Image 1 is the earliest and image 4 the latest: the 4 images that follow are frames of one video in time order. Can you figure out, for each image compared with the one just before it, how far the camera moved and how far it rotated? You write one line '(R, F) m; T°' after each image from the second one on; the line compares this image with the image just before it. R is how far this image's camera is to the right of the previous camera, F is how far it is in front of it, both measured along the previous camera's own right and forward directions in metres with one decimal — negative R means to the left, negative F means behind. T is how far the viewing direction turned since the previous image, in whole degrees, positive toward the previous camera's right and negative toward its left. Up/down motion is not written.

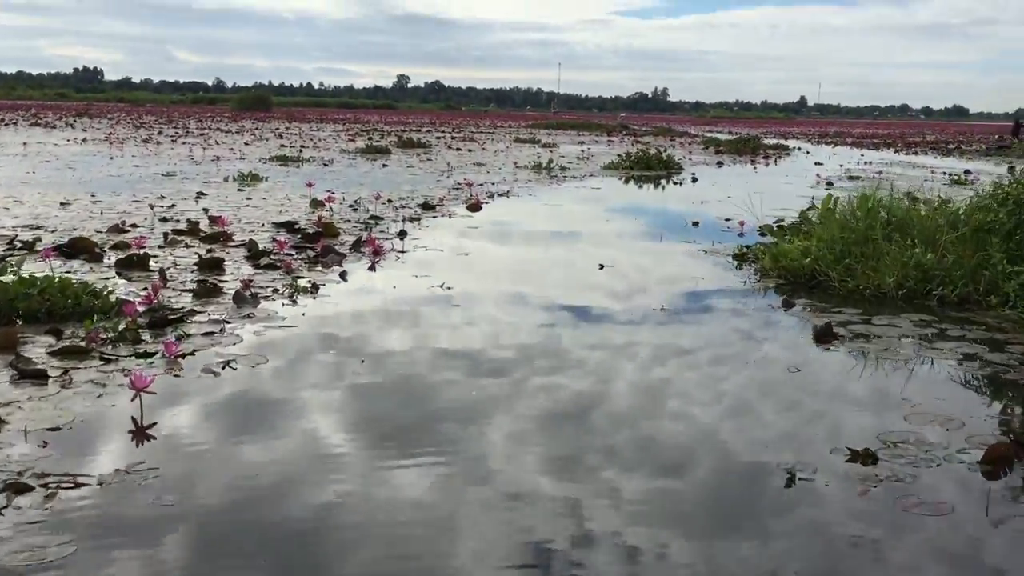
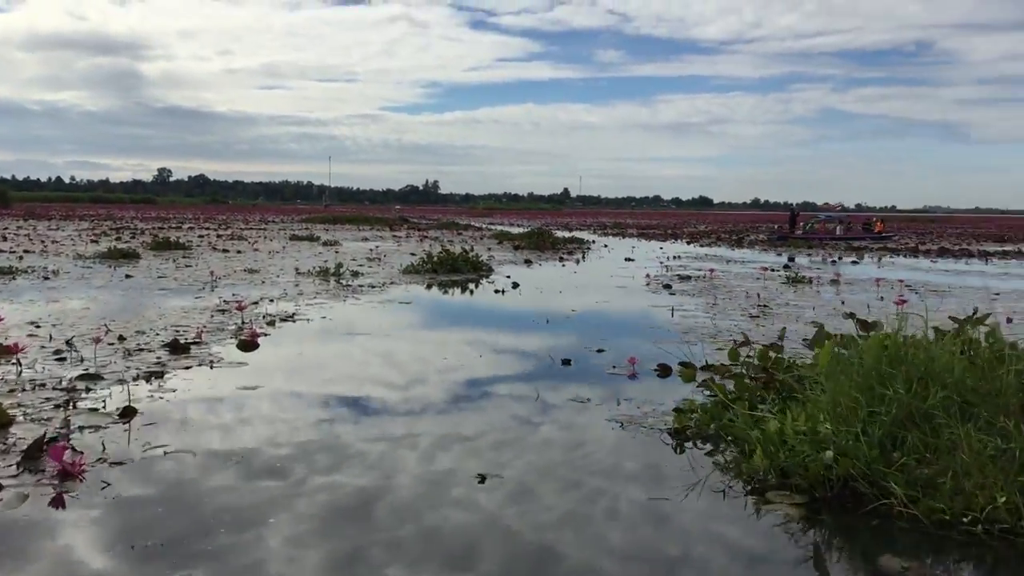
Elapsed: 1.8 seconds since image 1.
(+1.1, +1.2) m; -18°
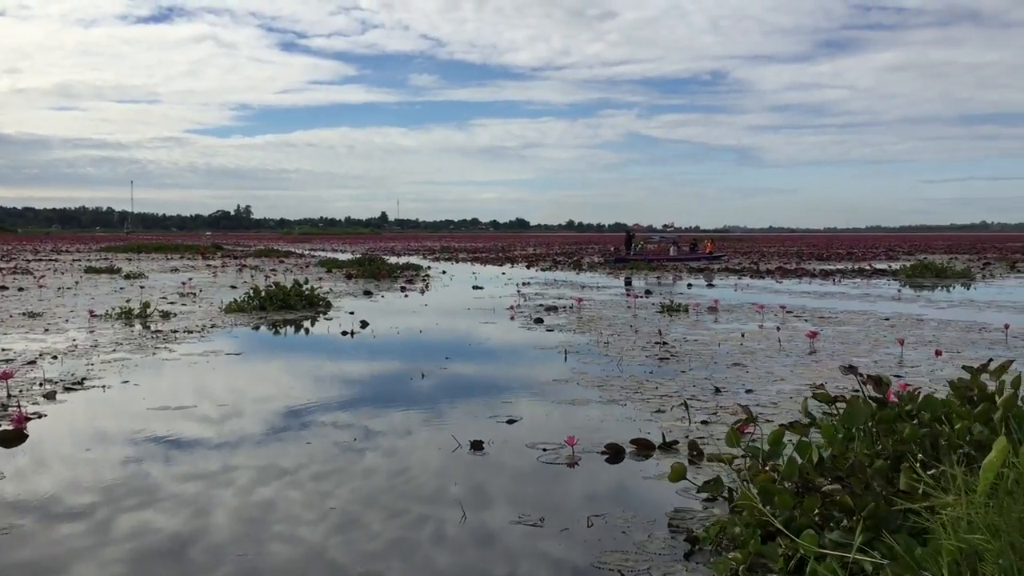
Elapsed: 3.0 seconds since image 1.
(0.0, +0.1) m; +11°
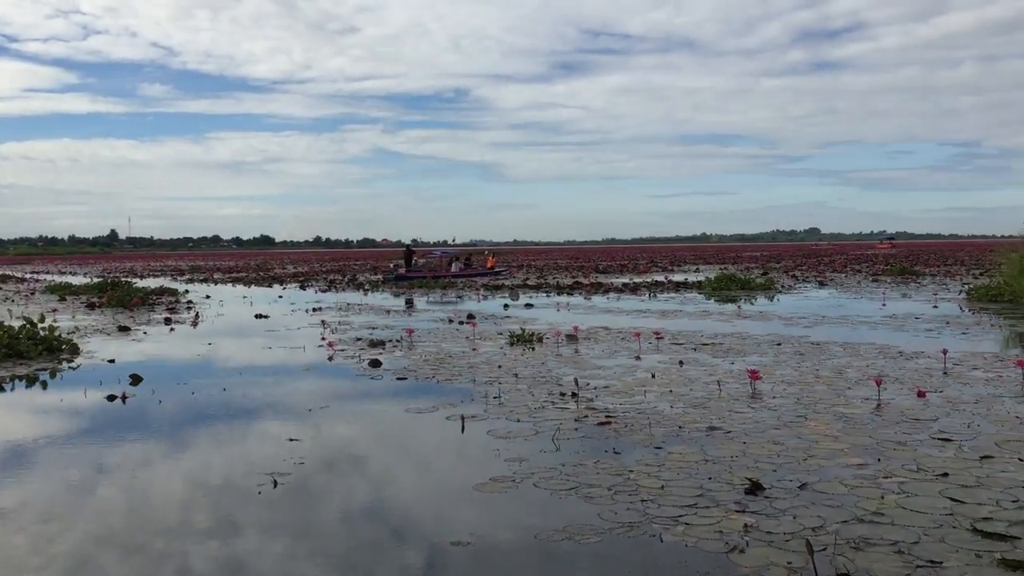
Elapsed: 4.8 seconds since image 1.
(-0.1, +0.3) m; +15°
